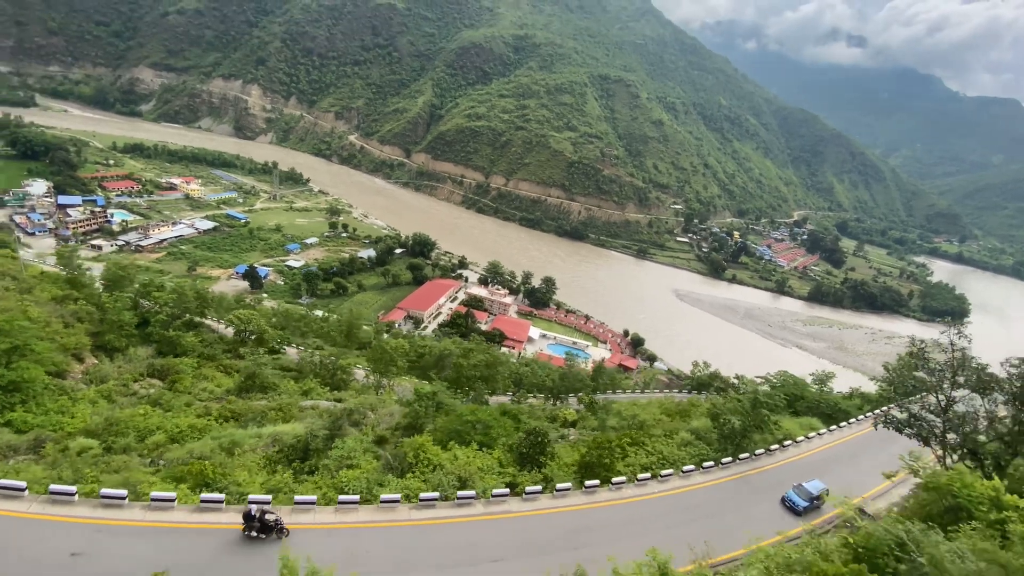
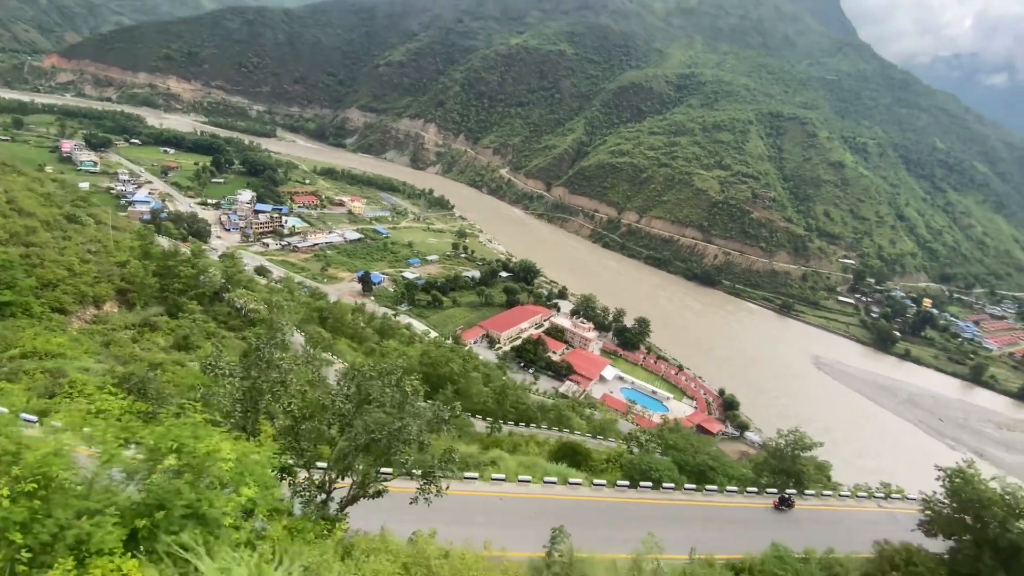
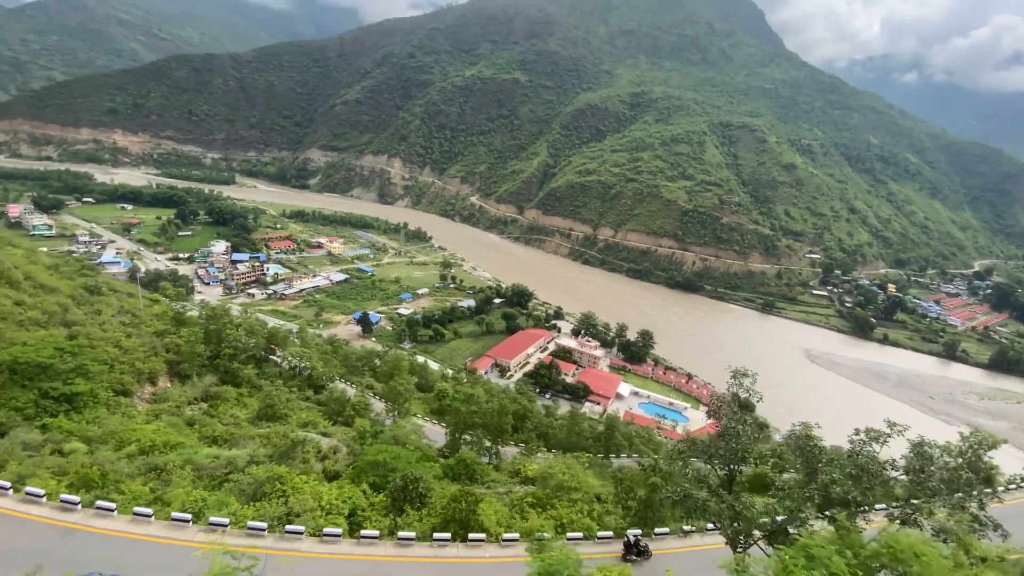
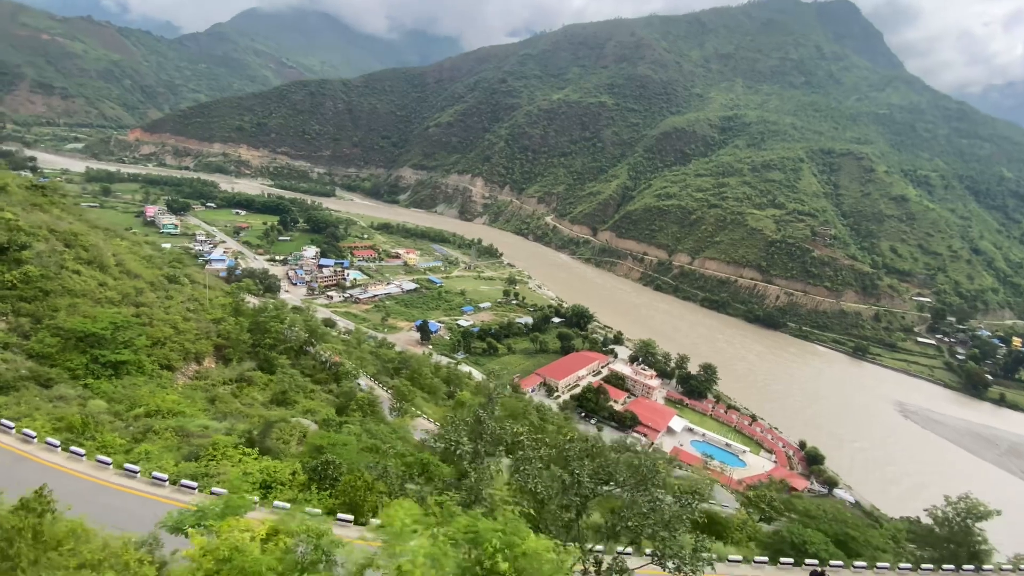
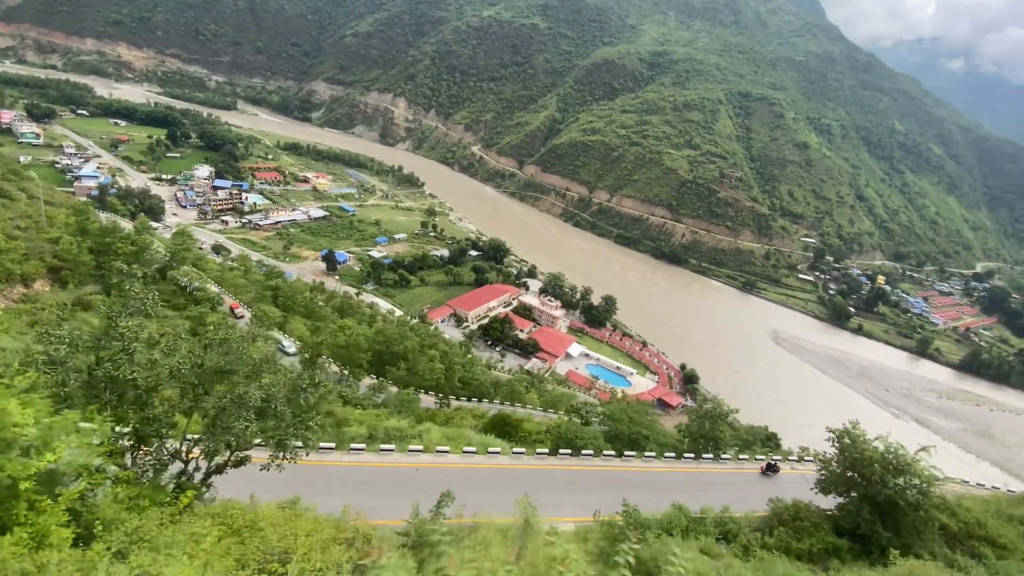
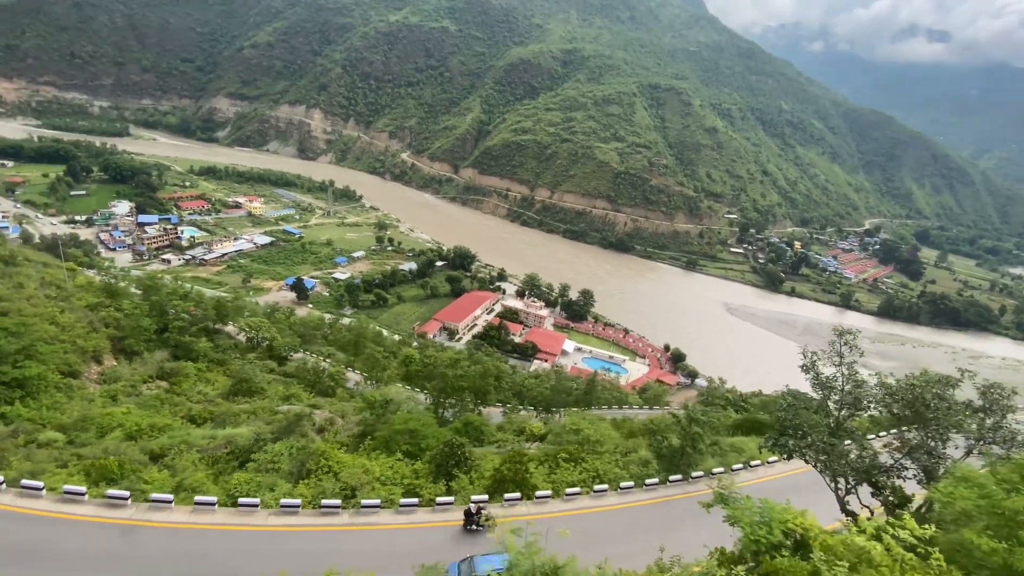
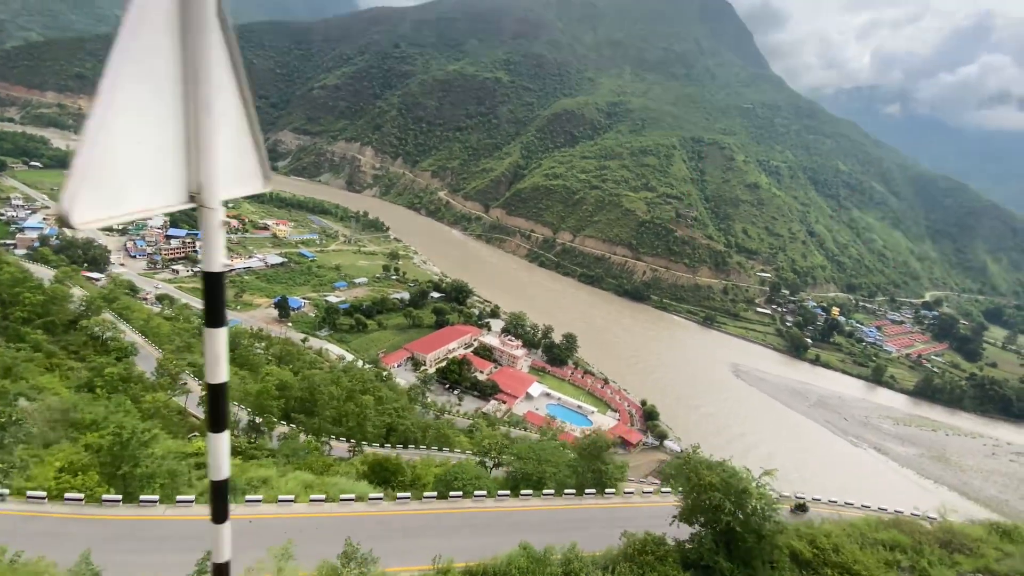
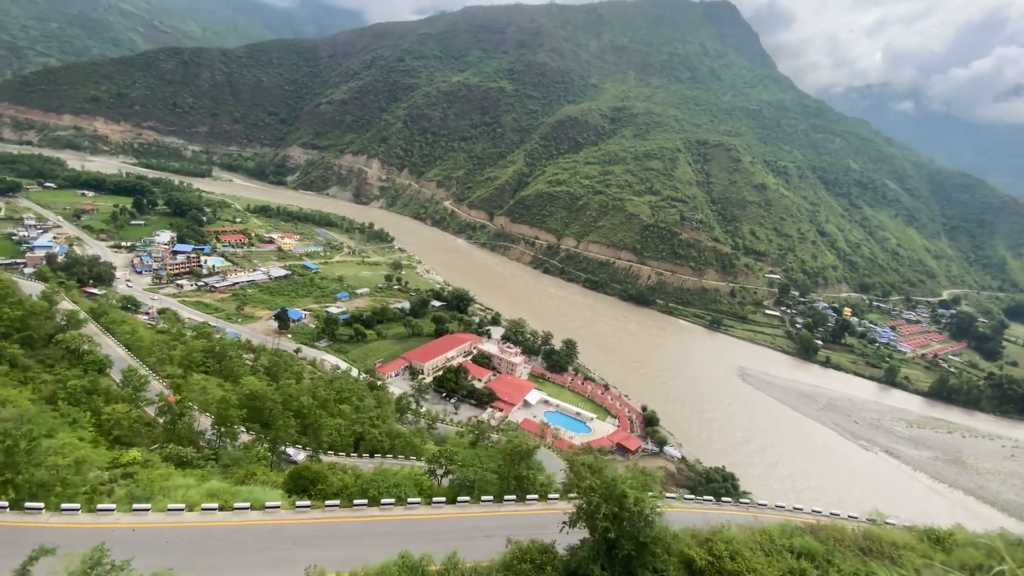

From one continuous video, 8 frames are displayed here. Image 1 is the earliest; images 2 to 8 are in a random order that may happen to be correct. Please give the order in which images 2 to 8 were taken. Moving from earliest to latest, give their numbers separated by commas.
6, 3, 4, 2, 5, 7, 8
